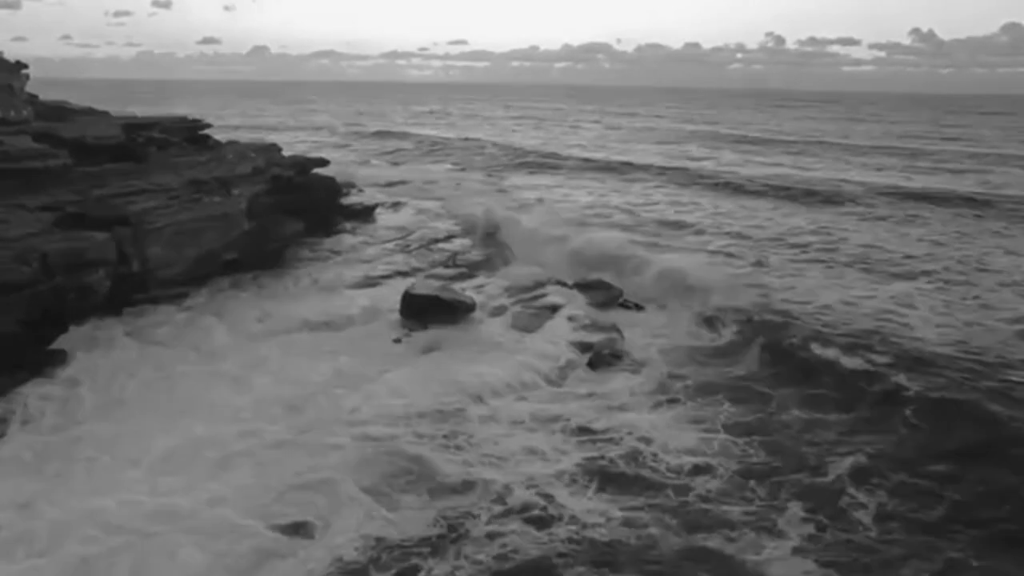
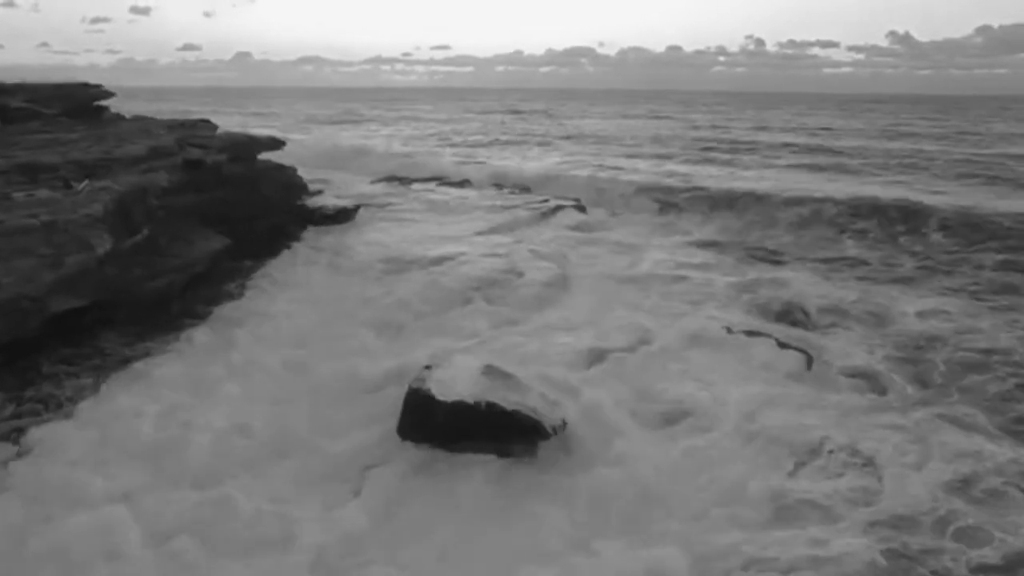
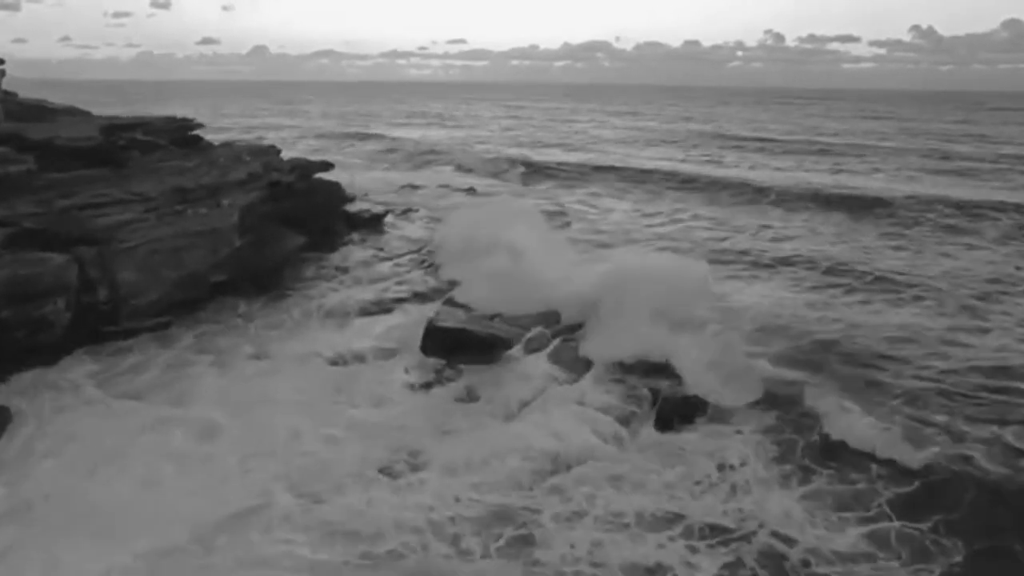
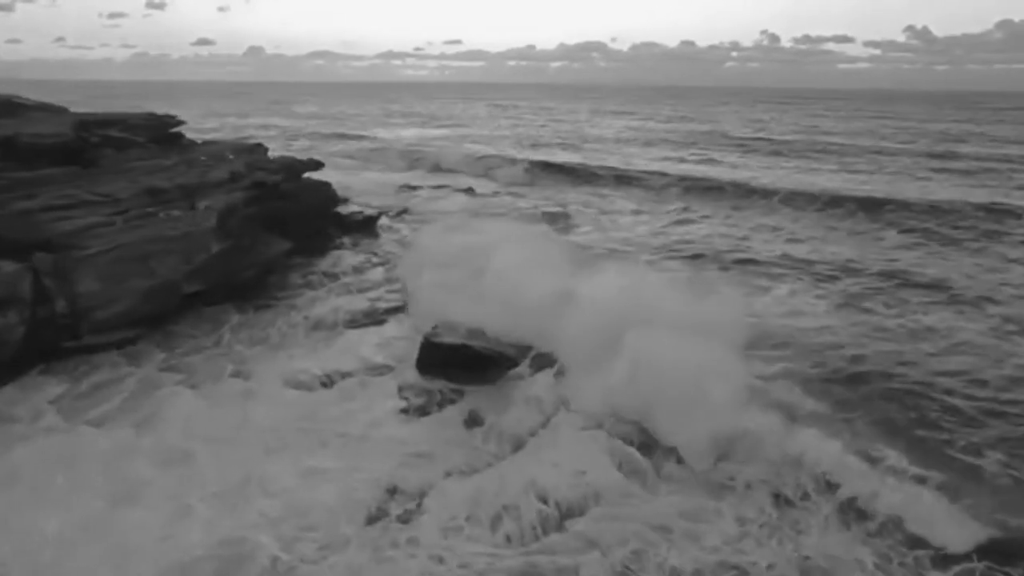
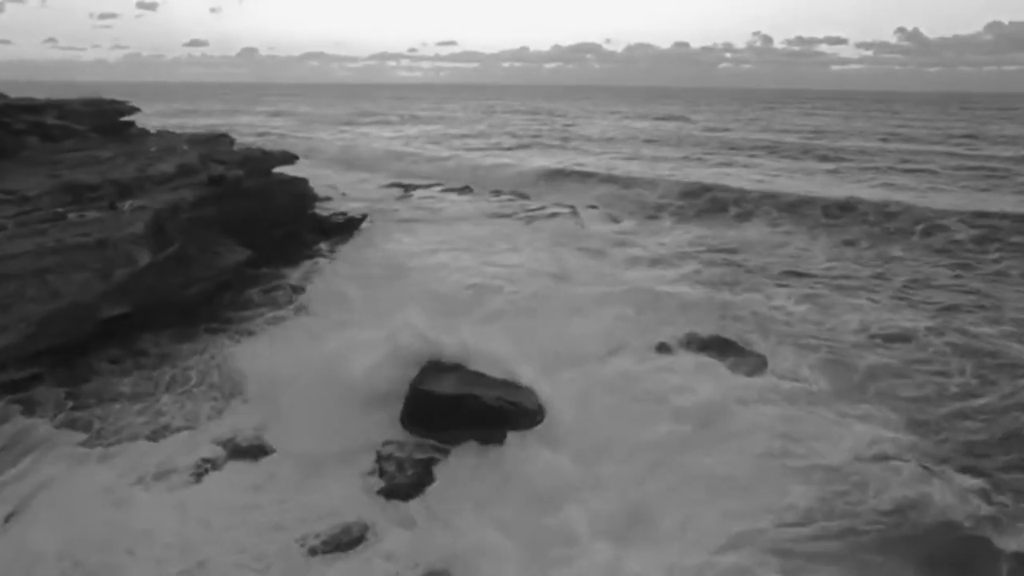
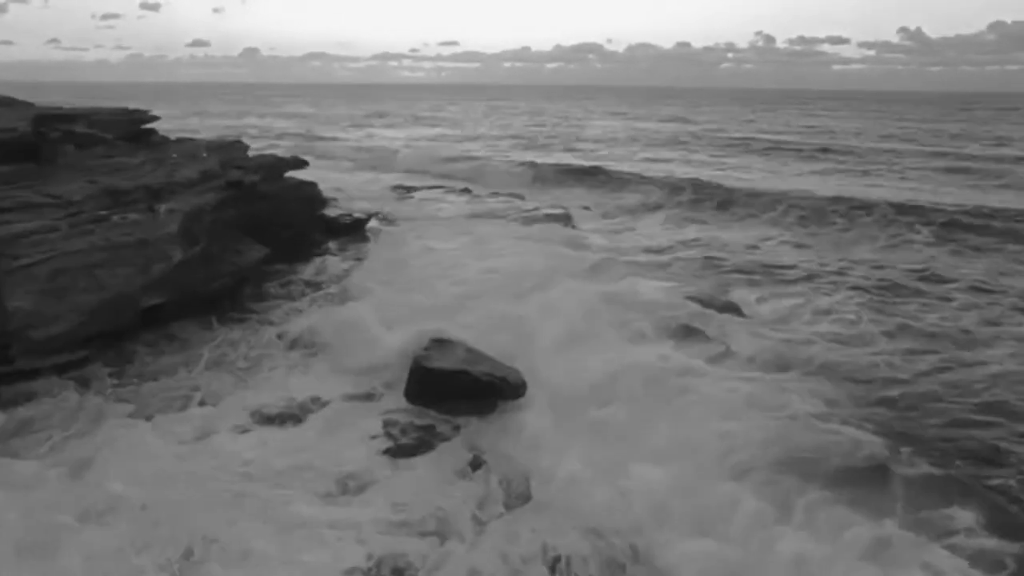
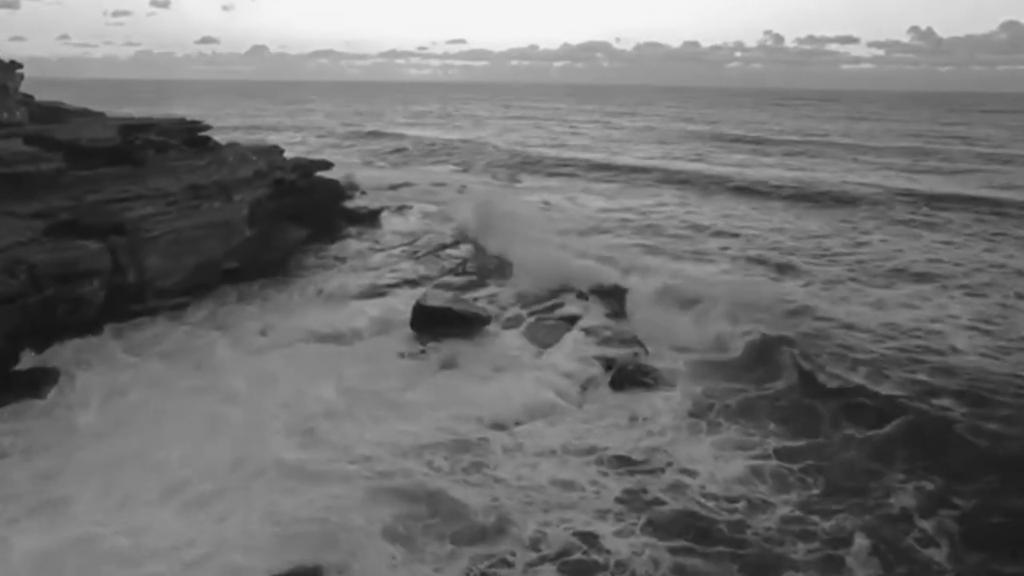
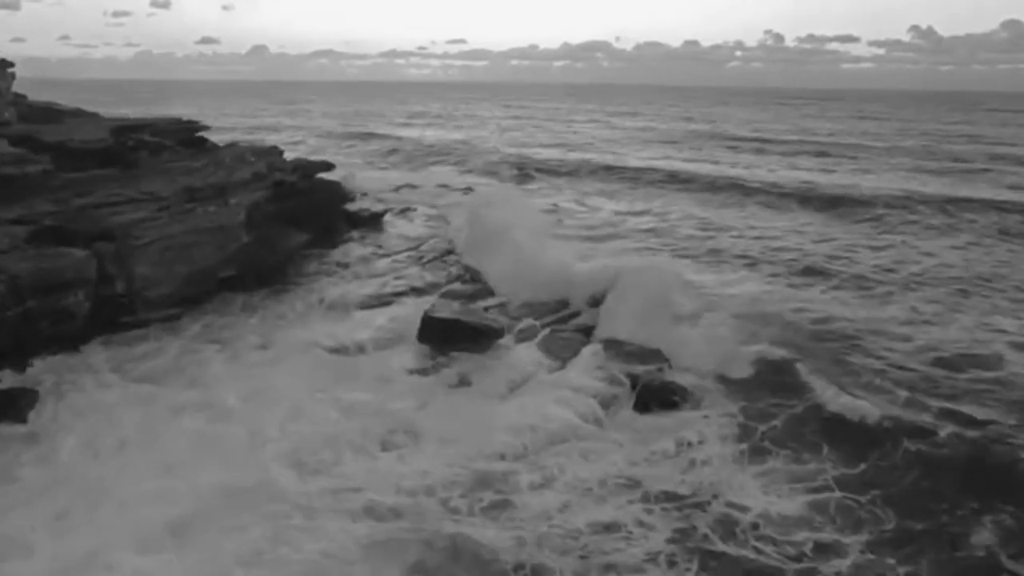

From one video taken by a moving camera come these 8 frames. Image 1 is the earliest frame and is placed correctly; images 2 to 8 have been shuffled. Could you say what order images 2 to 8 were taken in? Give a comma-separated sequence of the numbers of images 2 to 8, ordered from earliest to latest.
7, 8, 3, 4, 6, 5, 2
